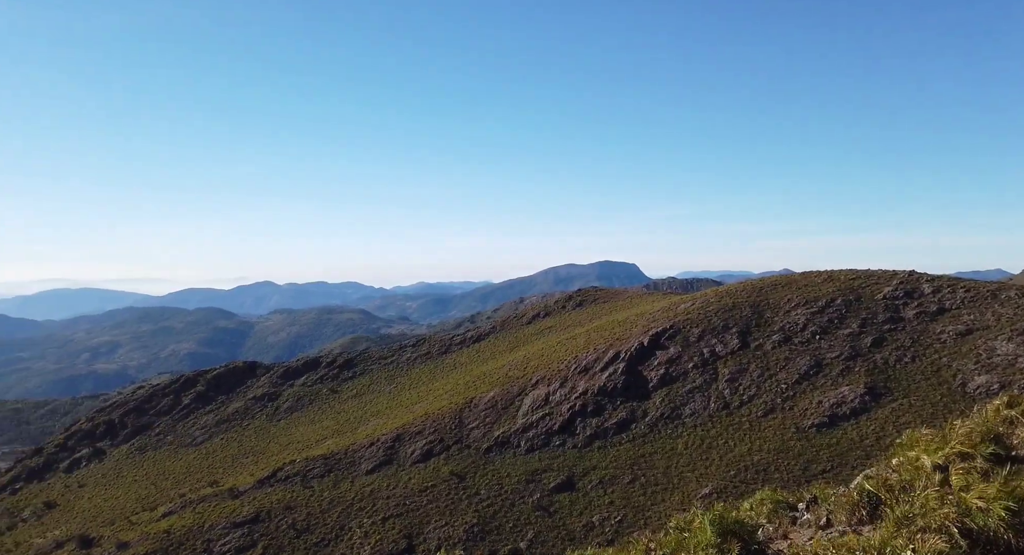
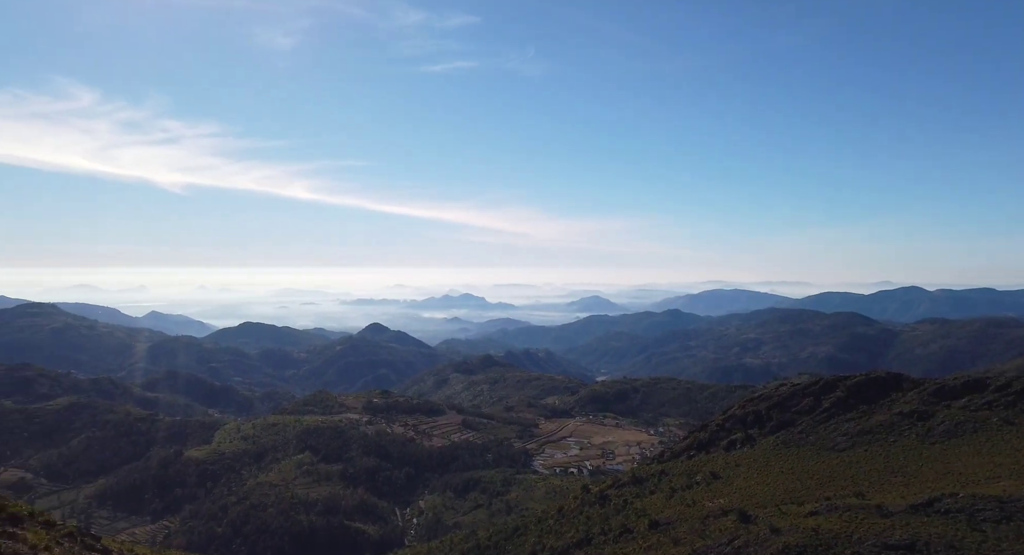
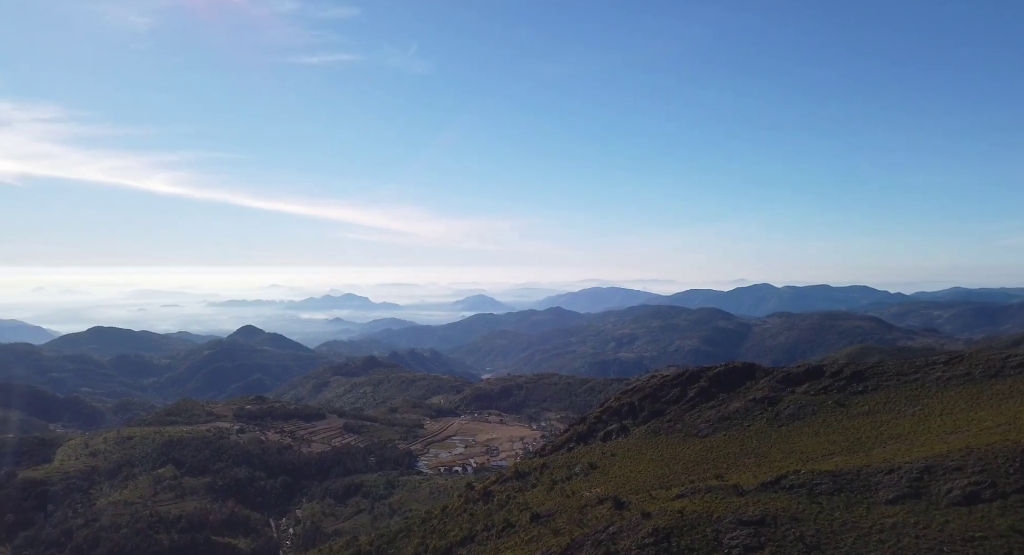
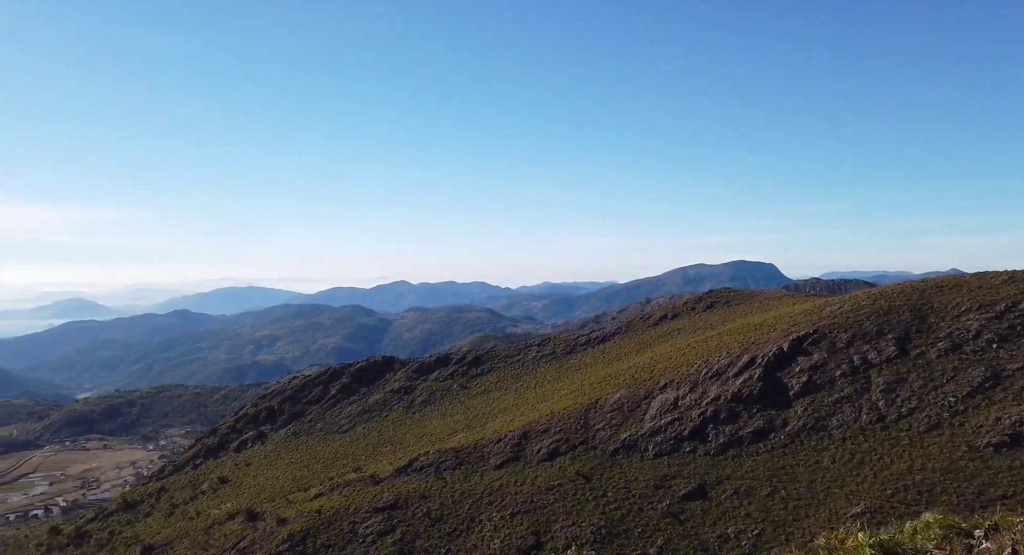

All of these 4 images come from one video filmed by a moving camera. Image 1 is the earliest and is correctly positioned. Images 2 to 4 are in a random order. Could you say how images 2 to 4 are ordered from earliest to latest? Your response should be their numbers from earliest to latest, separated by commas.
4, 3, 2
